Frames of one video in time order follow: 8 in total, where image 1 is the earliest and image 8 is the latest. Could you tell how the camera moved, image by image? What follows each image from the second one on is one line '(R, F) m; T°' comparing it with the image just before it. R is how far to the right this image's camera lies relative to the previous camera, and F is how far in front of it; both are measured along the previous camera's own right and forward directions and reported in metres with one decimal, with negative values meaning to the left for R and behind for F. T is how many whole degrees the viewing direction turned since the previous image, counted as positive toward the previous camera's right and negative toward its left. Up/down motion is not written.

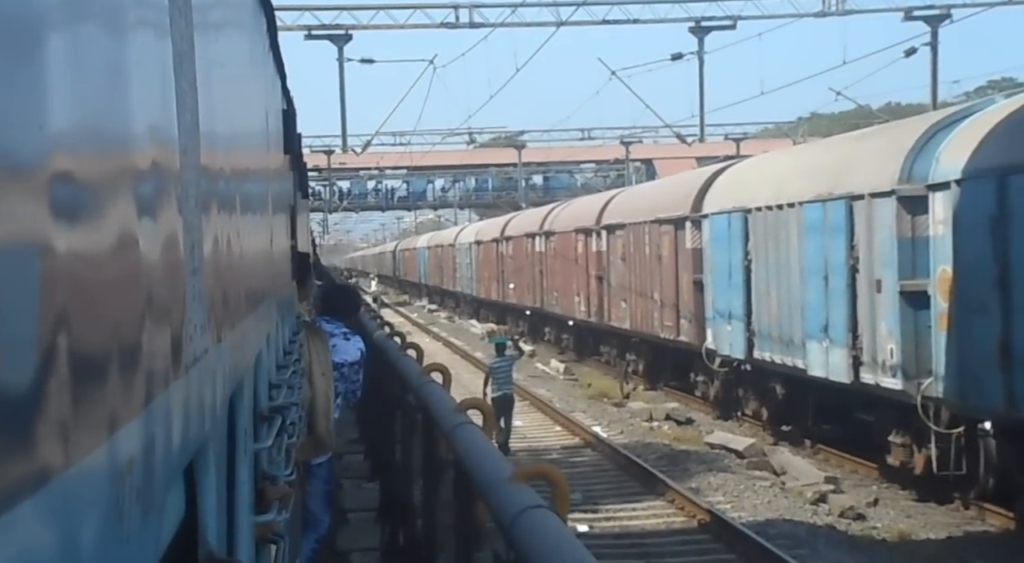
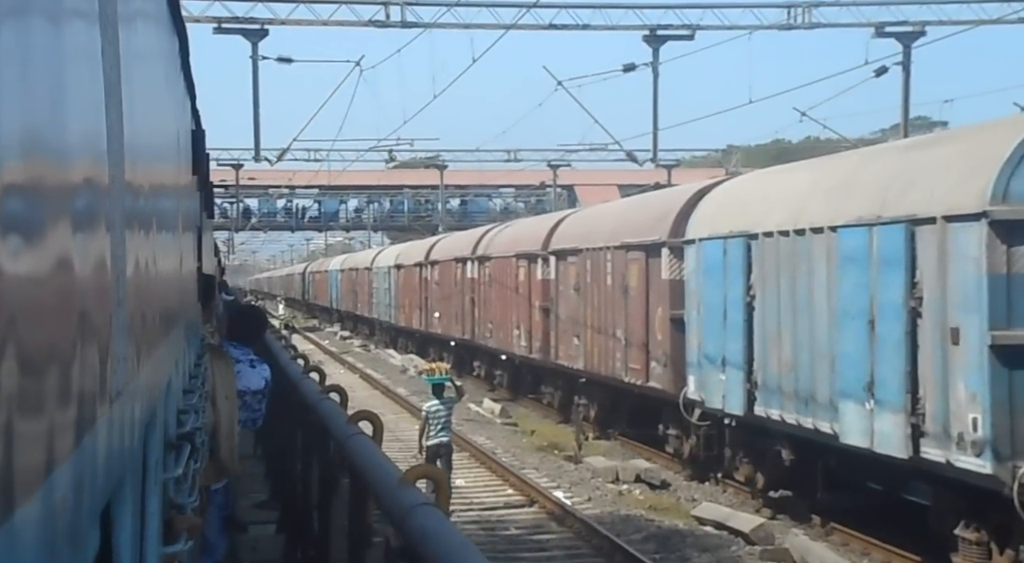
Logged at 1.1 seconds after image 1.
(-0.3, +2.1) m; +4°
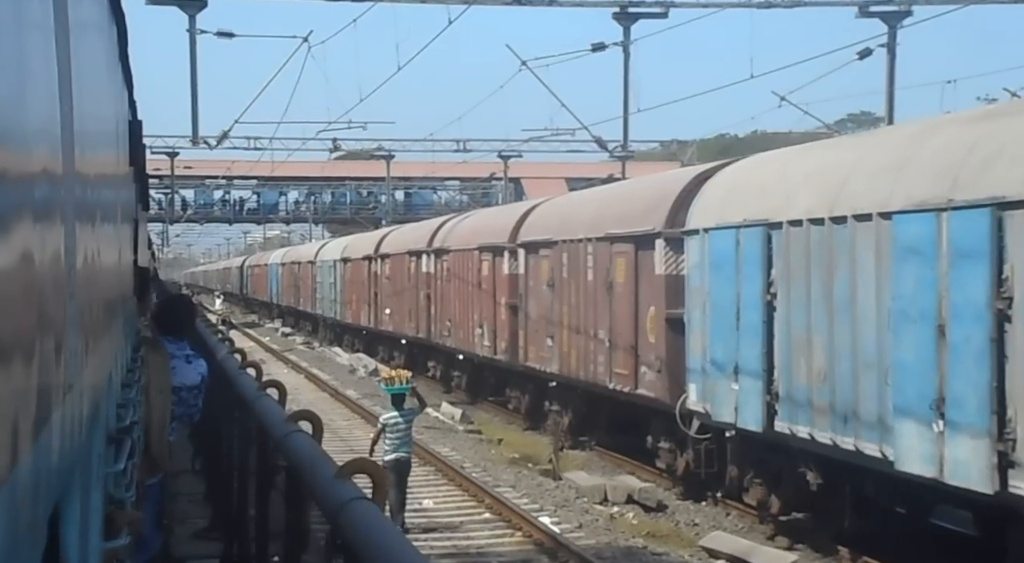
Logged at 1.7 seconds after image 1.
(-0.2, +1.3) m; +2°
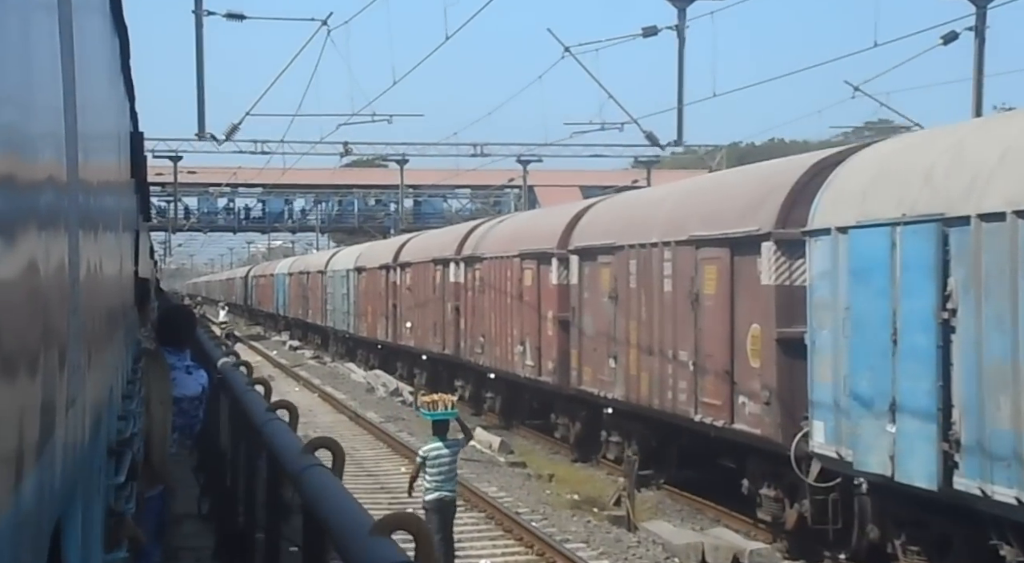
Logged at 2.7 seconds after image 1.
(-0.4, +1.9) m; 0°
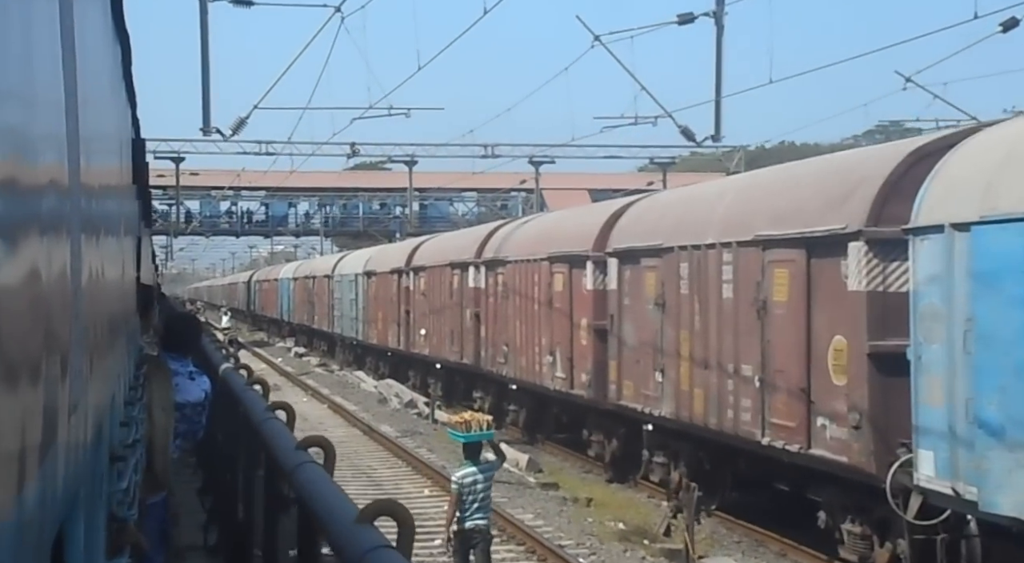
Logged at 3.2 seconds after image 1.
(-0.2, +1.1) m; 0°
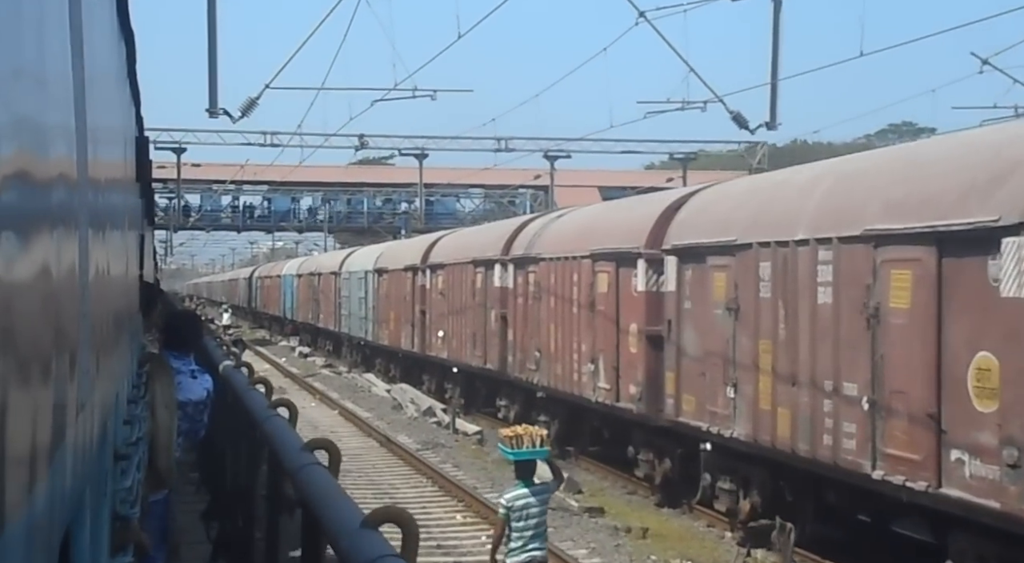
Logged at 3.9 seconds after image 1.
(-0.3, +1.4) m; 0°
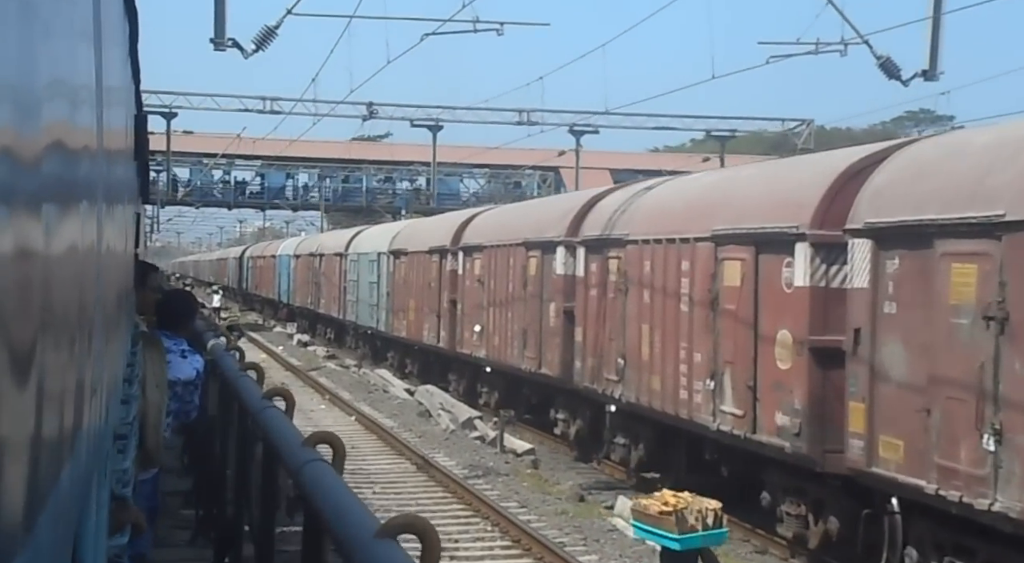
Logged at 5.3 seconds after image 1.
(-0.7, +3.0) m; 0°
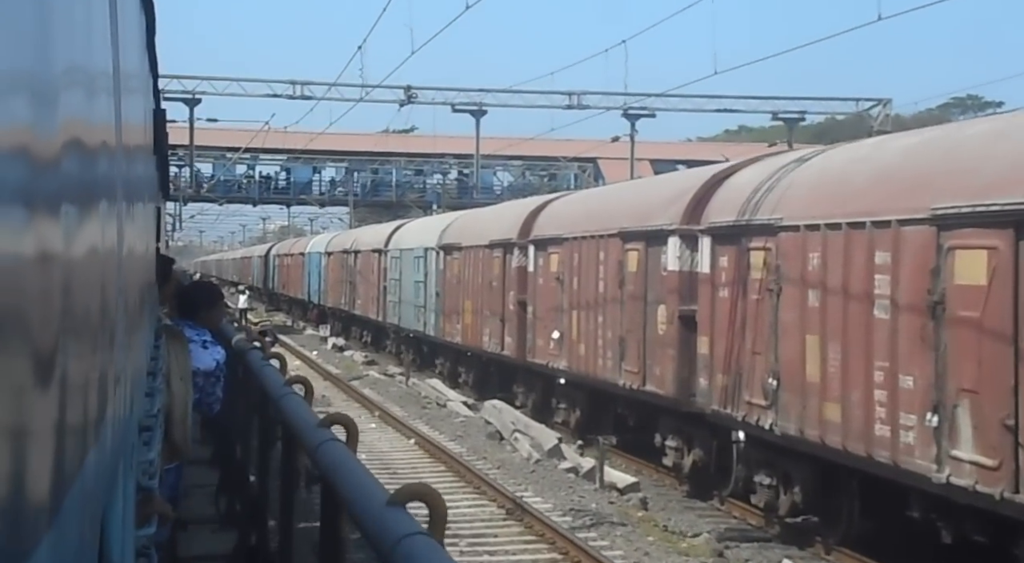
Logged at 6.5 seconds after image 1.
(-0.6, +2.5) m; -1°
